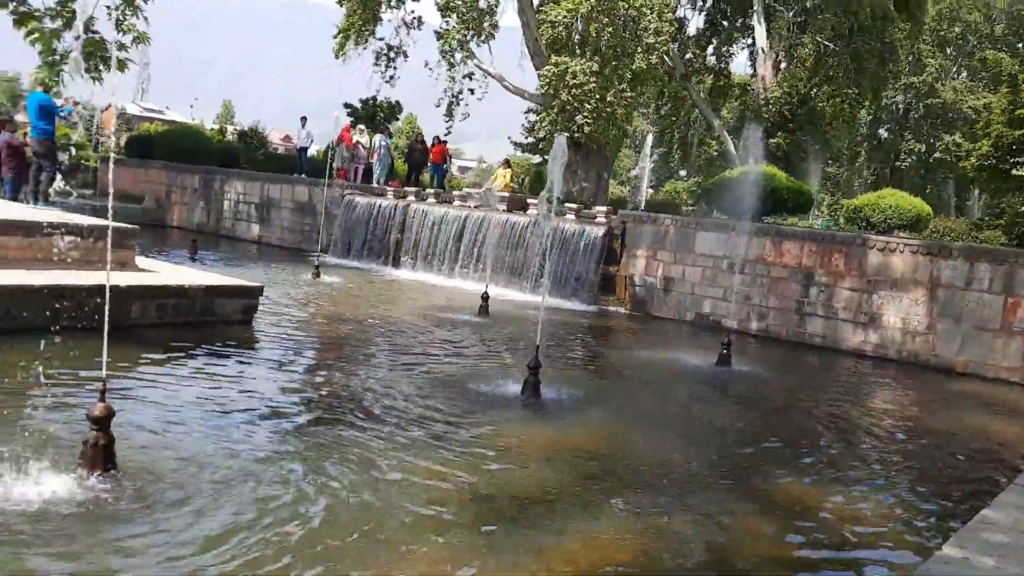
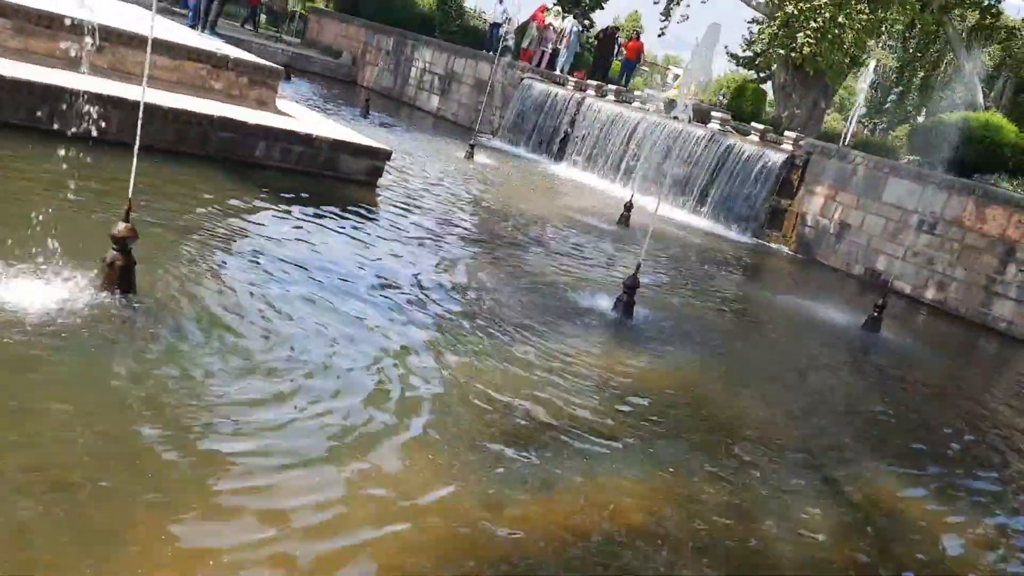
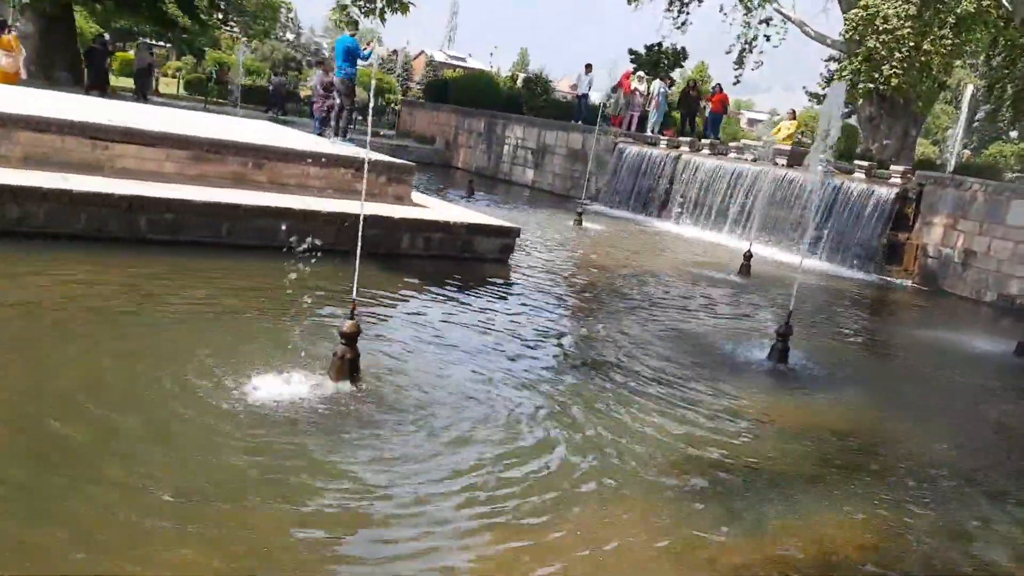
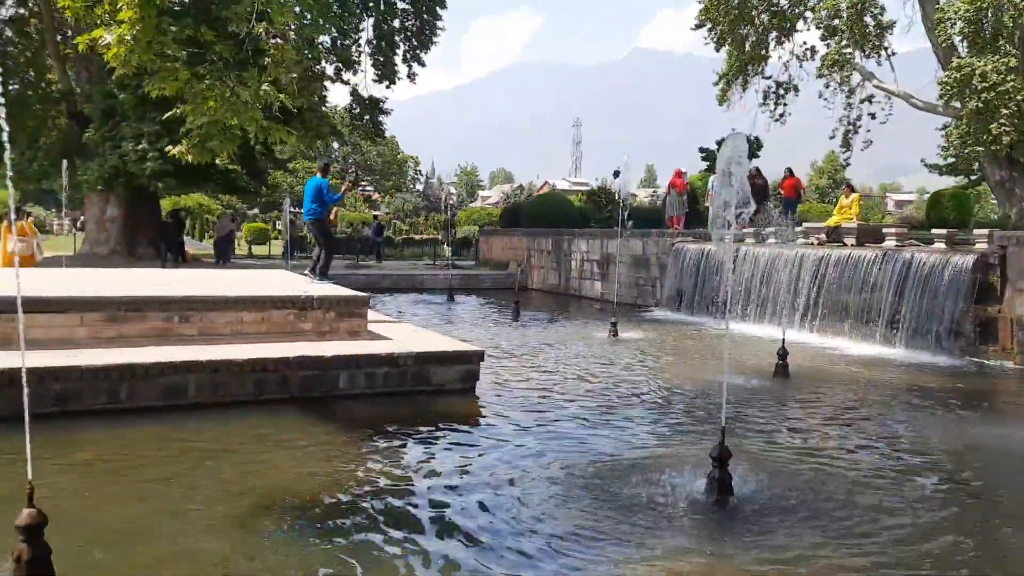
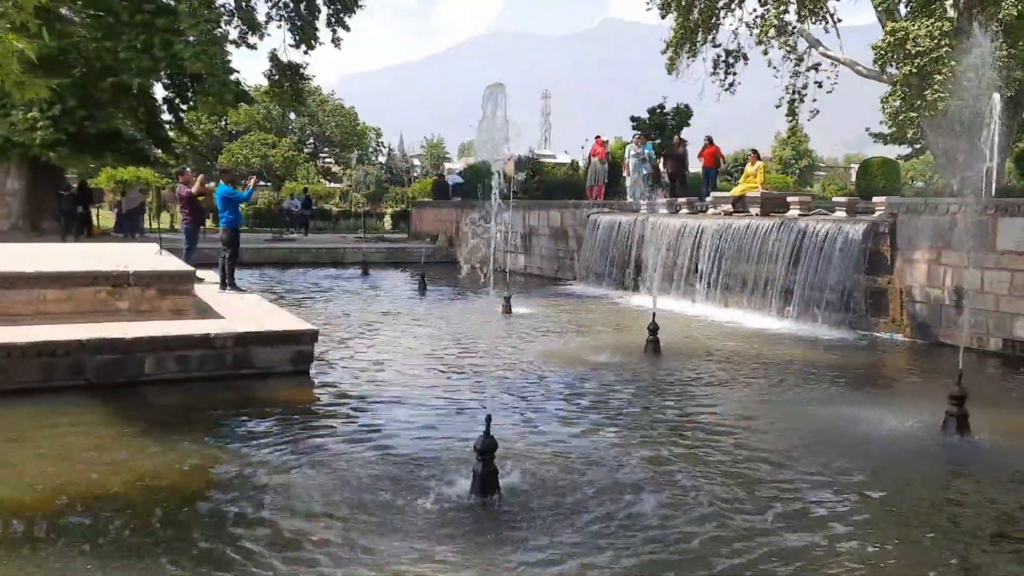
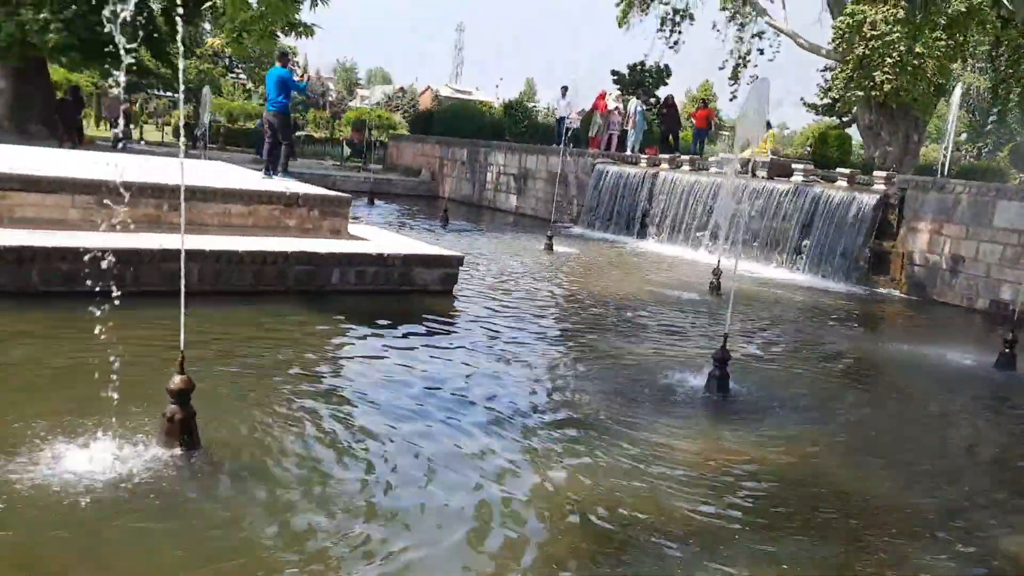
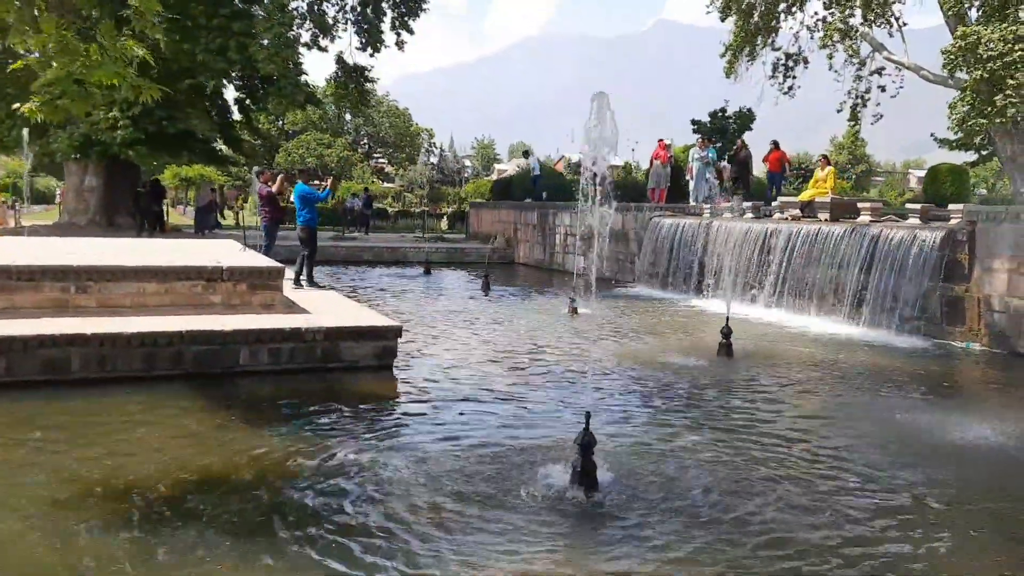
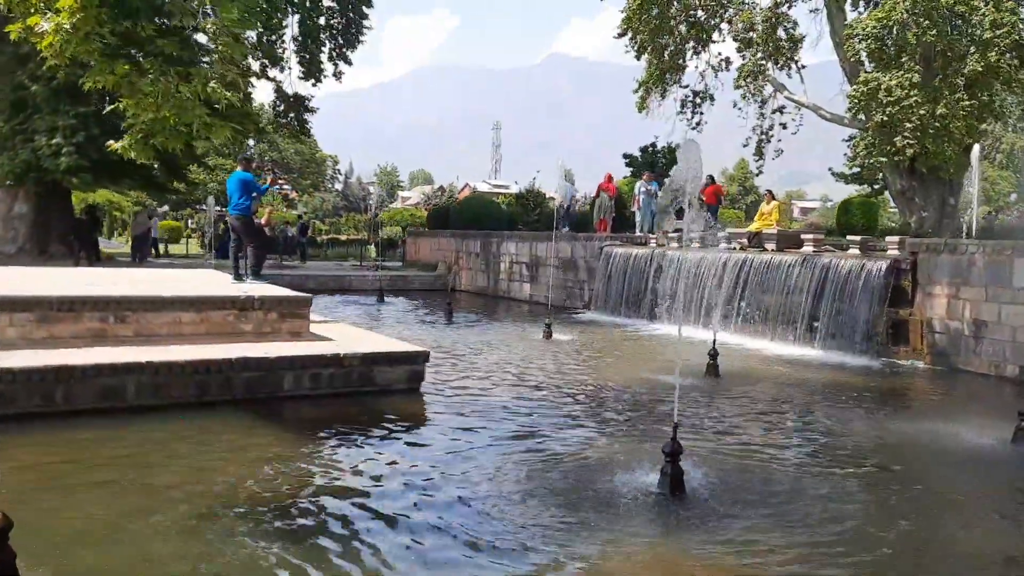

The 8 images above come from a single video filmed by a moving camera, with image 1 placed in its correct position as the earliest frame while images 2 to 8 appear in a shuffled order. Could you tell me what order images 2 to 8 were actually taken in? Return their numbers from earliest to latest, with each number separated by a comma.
3, 2, 6, 8, 4, 7, 5
